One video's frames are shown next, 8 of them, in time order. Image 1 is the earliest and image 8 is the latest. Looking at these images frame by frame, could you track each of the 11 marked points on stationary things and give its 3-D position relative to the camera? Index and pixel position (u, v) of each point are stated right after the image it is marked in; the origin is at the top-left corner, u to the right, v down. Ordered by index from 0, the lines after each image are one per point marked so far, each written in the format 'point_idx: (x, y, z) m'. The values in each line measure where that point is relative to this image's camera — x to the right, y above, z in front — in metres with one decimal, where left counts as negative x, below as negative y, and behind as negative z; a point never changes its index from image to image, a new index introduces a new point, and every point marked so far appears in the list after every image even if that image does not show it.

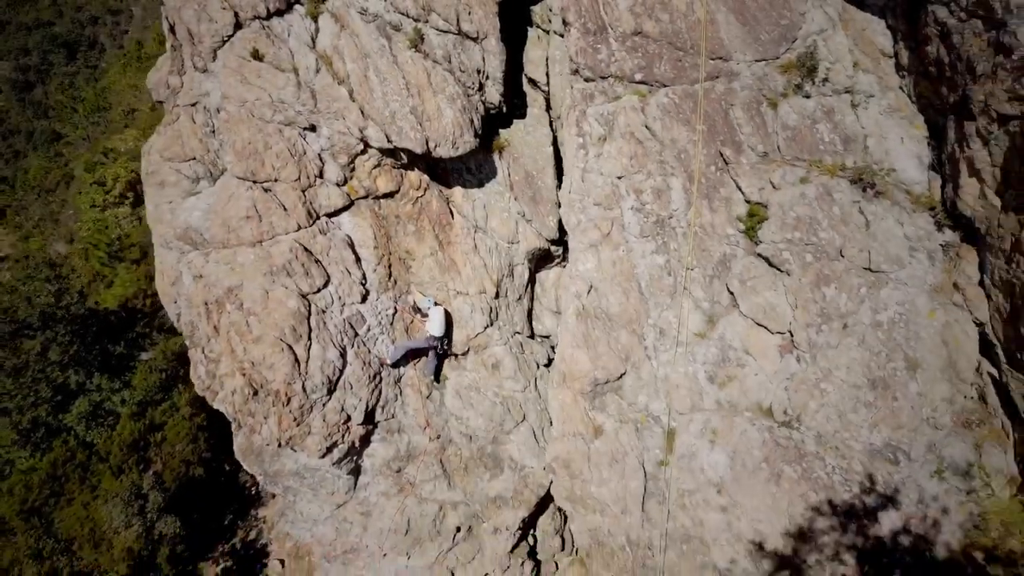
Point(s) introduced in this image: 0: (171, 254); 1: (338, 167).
0: (-3.7, +0.4, +8.8) m
1: (-1.8, +1.2, +8.2) m
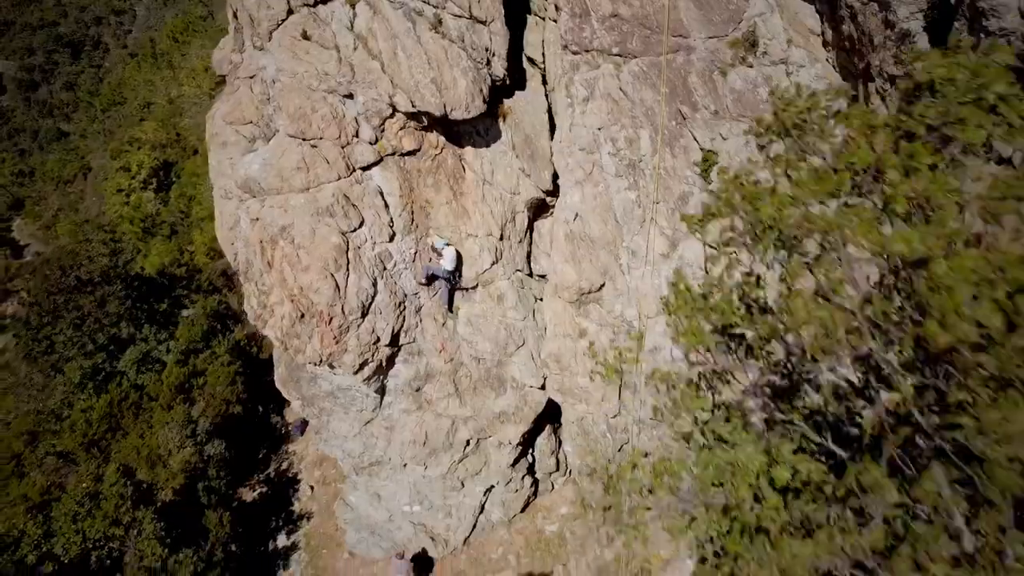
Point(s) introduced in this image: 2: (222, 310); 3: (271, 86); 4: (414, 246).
0: (-3.6, +1.1, +10.6) m
1: (-1.7, +2.0, +10.0) m
2: (-6.1, -0.4, +17.1) m
3: (-3.0, +2.5, +10.1) m
4: (-1.3, +0.6, +10.8) m
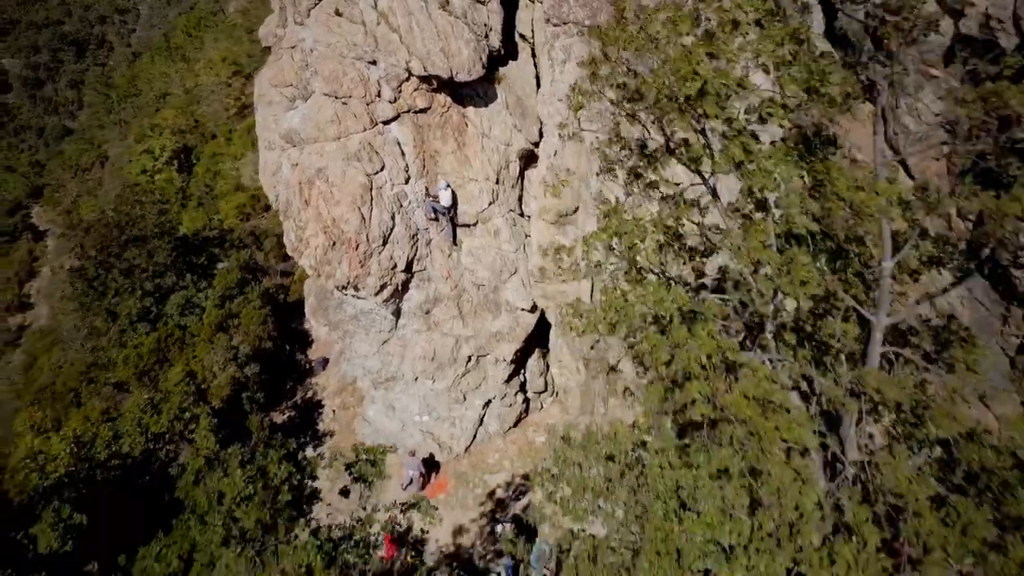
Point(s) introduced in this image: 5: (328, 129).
0: (-3.7, +2.1, +12.8) m
1: (-1.8, +3.0, +12.3) m
2: (-6.2, +0.6, +19.4) m
3: (-3.1, +3.6, +12.4) m
4: (-1.4, +1.6, +13.0) m
5: (-2.8, +2.4, +12.3) m
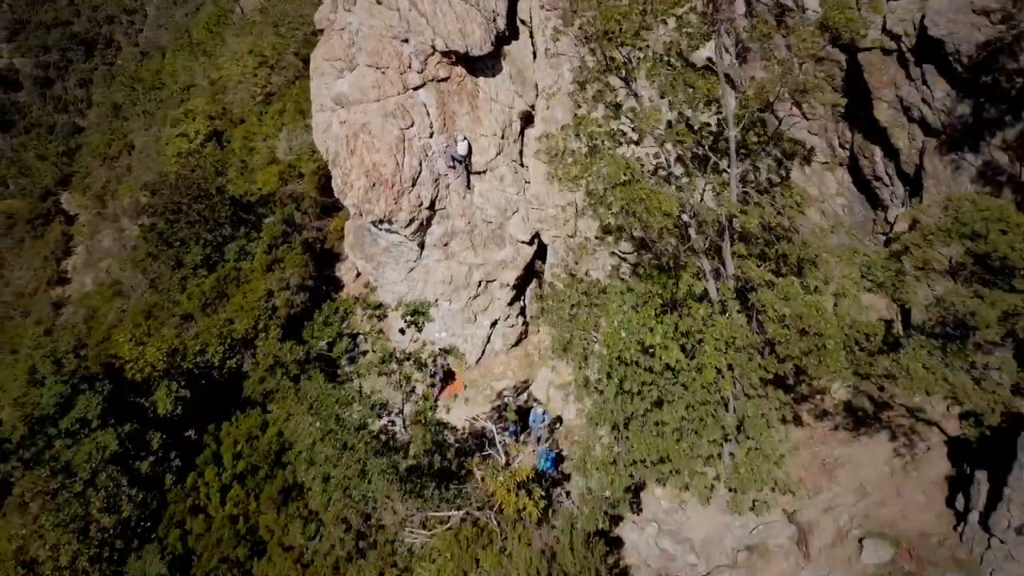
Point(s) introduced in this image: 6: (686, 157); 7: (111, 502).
0: (-3.7, +3.5, +16.2) m
1: (-1.8, +4.3, +15.7) m
2: (-6.1, +1.9, +22.7) m
3: (-3.0, +4.9, +15.7) m
4: (-1.4, +2.9, +16.4) m
5: (-2.7, +3.7, +15.7) m
6: (+2.1, +1.6, +9.9) m
7: (-6.2, -3.3, +12.7) m
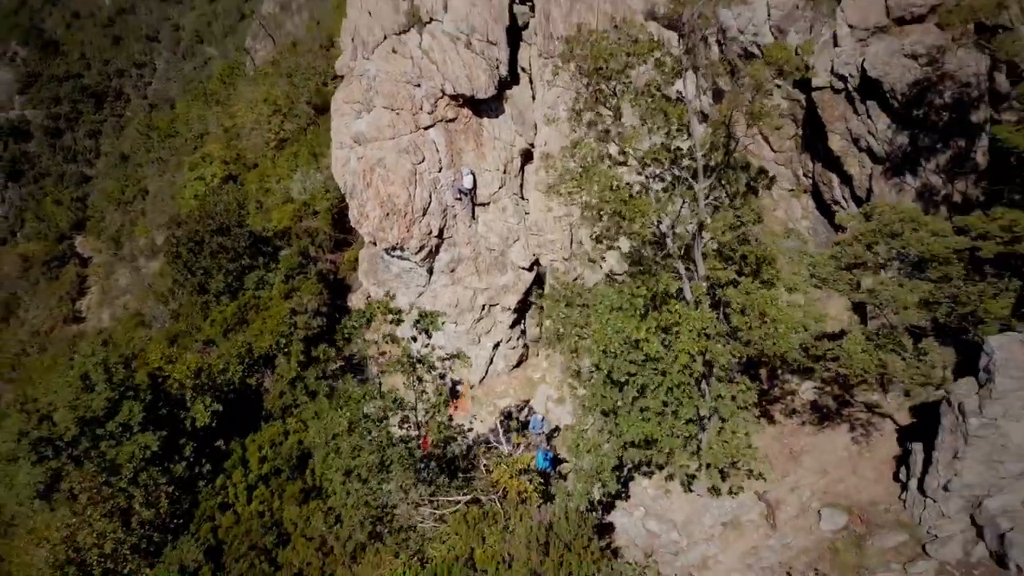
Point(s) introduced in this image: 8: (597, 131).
0: (-3.7, +3.0, +17.9) m
1: (-1.7, +3.9, +17.4) m
2: (-6.1, +1.1, +24.3) m
3: (-3.0, +4.5, +17.5) m
4: (-1.3, +2.5, +18.0) m
5: (-2.7, +3.3, +17.4) m
6: (+2.1, +1.5, +11.5) m
7: (-6.2, -3.6, +14.0) m
8: (+1.3, +2.5, +12.6) m
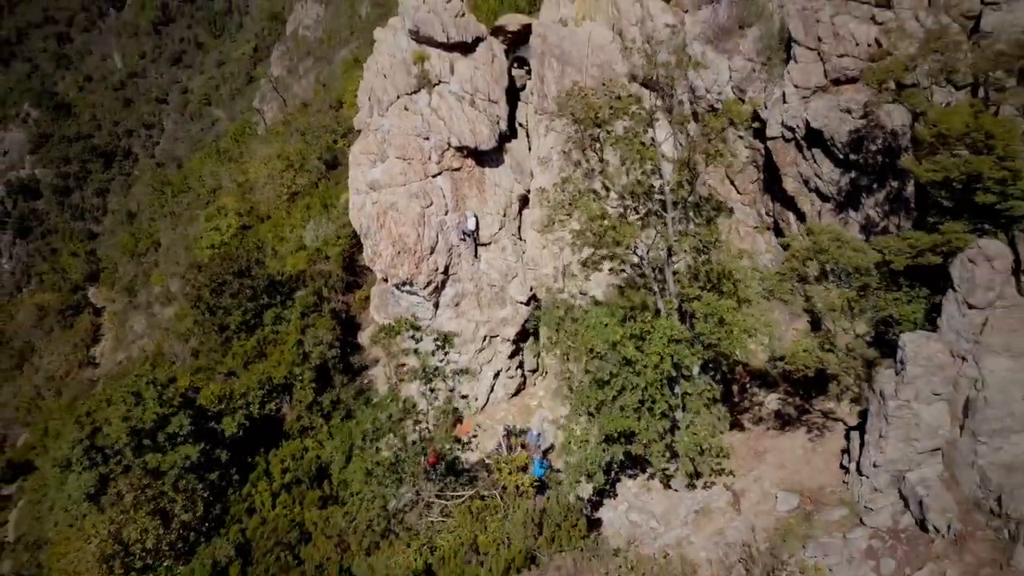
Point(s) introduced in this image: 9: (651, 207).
0: (-3.7, +2.3, +19.9) m
1: (-1.8, +3.2, +19.5) m
2: (-6.1, -0.1, +26.2) m
3: (-3.0, +3.7, +19.7) m
4: (-1.4, +1.7, +20.1) m
5: (-2.7, +2.6, +19.5) m
6: (+2.1, +1.2, +13.5) m
7: (-6.2, -4.0, +15.6) m
8: (+1.3, +2.1, +14.7) m
9: (+2.2, +1.4, +13.3) m
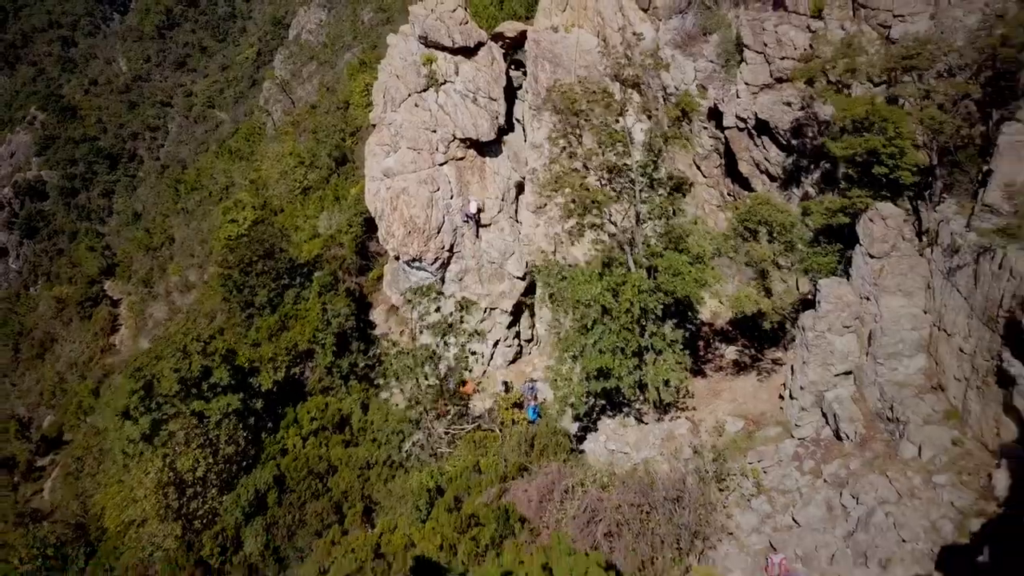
0: (-3.7, +2.9, +22.5) m
1: (-1.8, +3.8, +22.1) m
2: (-6.2, +0.5, +28.8) m
3: (-3.1, +4.4, +22.3) m
4: (-1.4, +2.3, +22.7) m
5: (-2.8, +3.3, +22.1) m
6: (+2.1, +1.9, +16.0) m
7: (-6.3, -3.3, +18.1) m
8: (+1.2, +2.8, +17.3) m
9: (+2.2, +2.0, +15.9) m
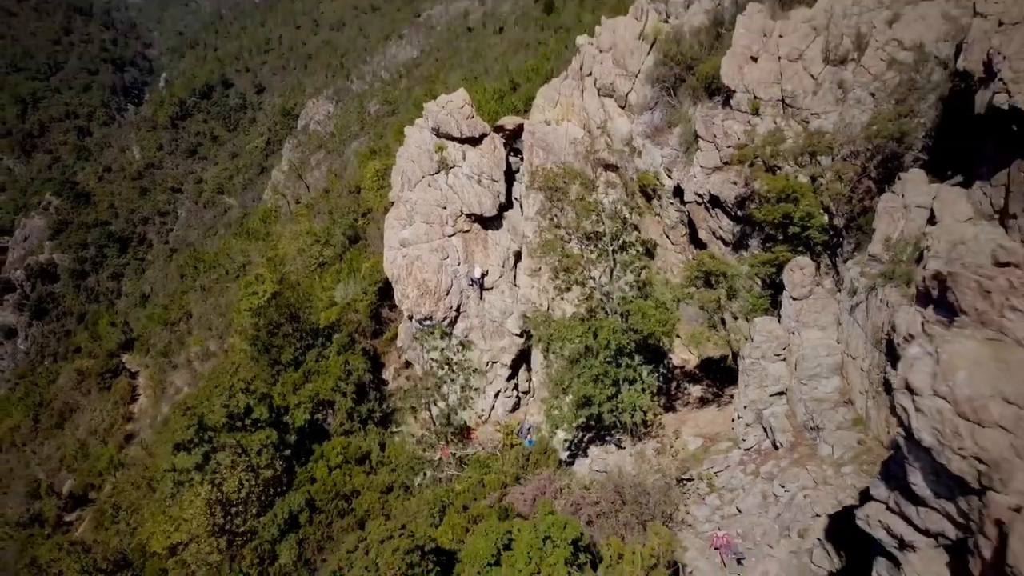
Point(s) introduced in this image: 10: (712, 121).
0: (-3.8, +1.2, +26.1) m
1: (-1.9, +2.1, +25.8) m
2: (-6.2, -1.9, +32.1) m
3: (-3.1, +2.7, +26.0) m
4: (-1.5, +0.6, +26.2) m
5: (-2.8, +1.6, +25.6) m
6: (+2.0, +0.8, +19.5) m
7: (-6.3, -4.6, +21.1) m
8: (+1.2, +1.6, +20.8) m
9: (+2.1, +1.0, +19.4) m
10: (+4.8, +4.0, +19.7) m
